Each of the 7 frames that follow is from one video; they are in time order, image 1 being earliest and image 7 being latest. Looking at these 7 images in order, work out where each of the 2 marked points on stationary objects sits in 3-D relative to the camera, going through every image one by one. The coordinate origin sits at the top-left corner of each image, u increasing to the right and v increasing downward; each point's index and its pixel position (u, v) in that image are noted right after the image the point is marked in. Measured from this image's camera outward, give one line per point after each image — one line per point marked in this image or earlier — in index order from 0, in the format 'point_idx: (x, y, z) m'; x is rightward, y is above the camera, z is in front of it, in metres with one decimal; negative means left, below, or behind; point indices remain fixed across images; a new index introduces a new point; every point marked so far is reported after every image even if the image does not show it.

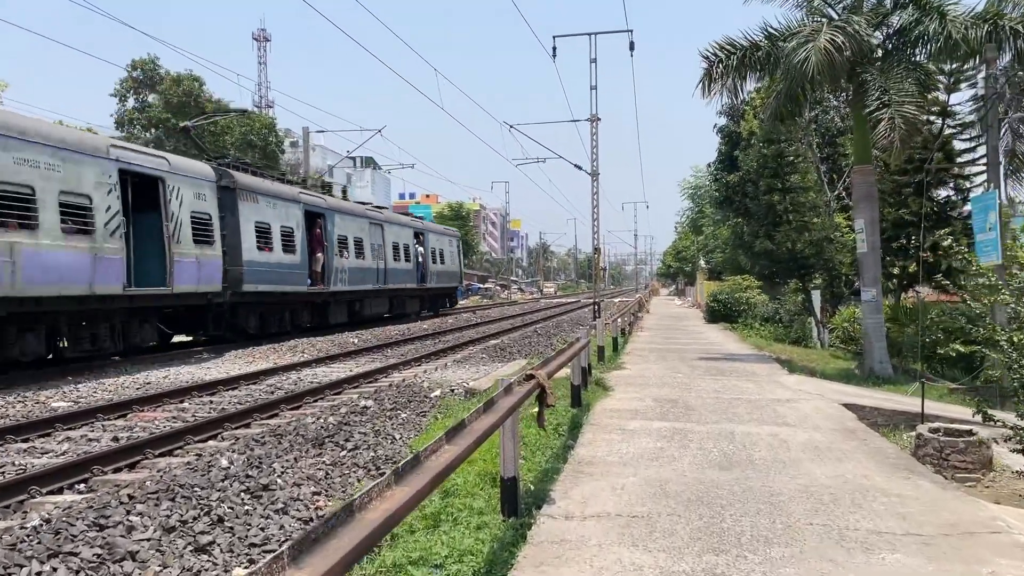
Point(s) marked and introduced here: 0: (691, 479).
0: (+1.2, -1.3, +5.5) m
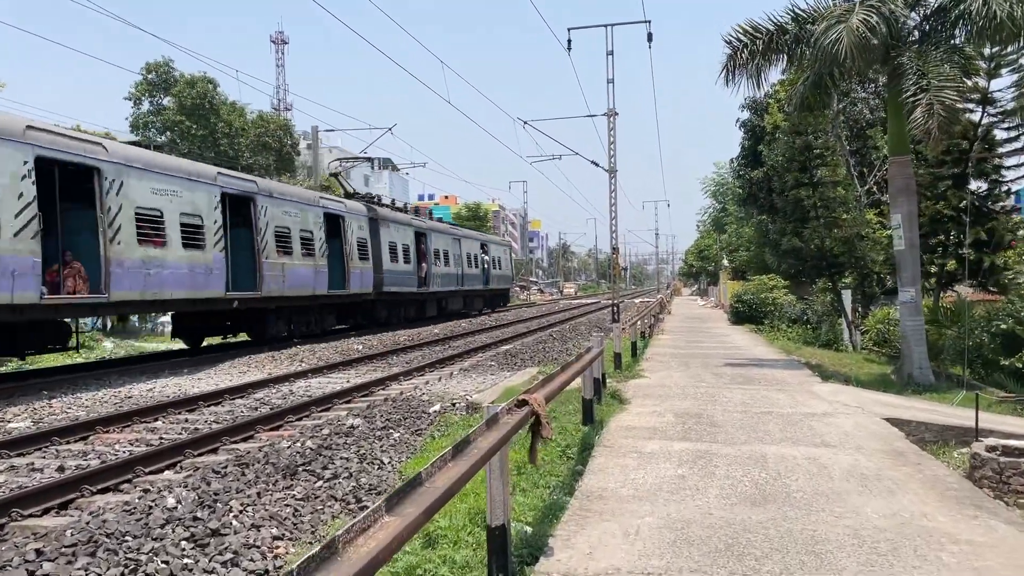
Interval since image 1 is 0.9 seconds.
0: (+1.2, -1.4, +4.6) m
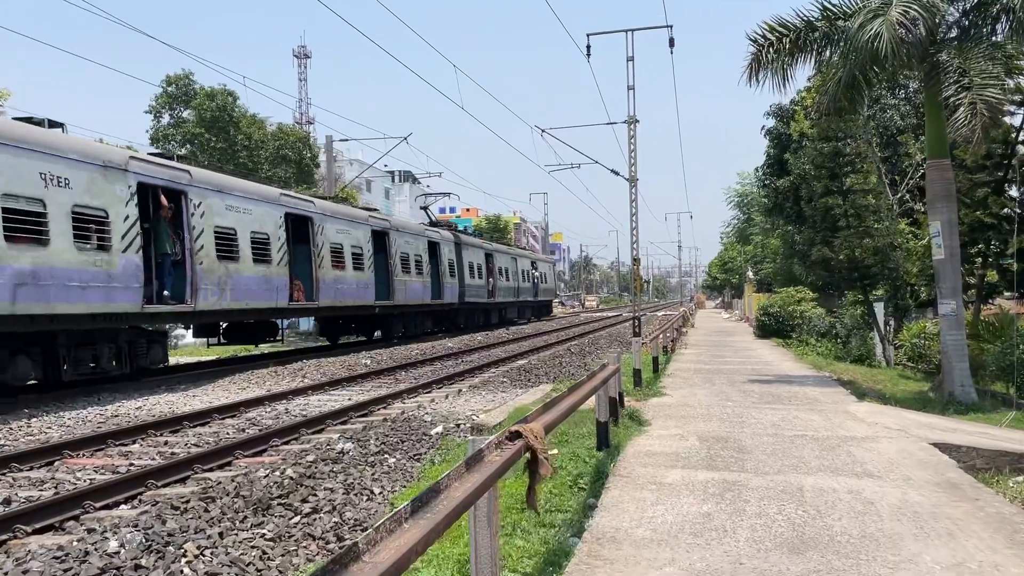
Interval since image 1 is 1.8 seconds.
0: (+1.2, -1.4, +3.9) m
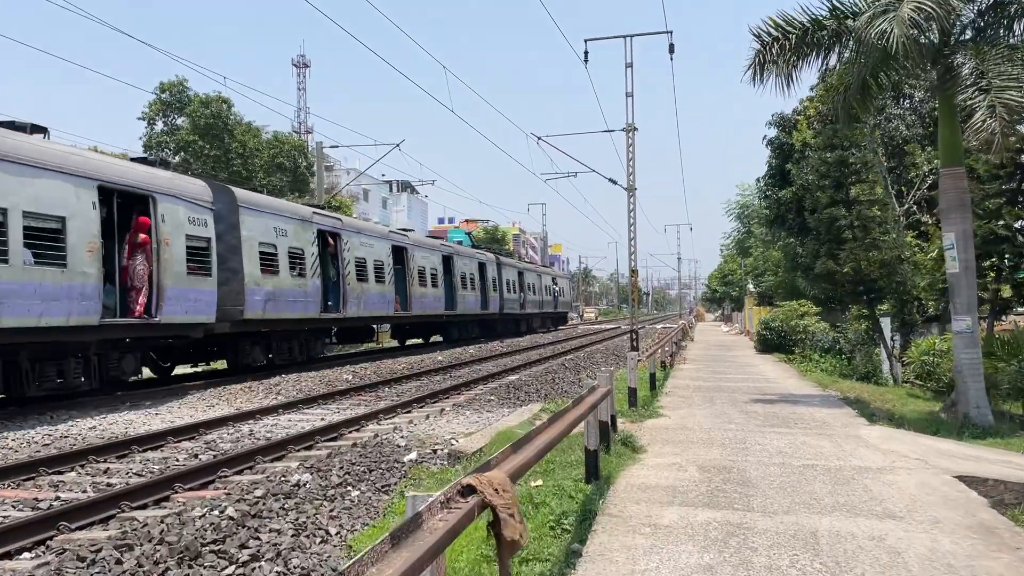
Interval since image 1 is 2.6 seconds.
0: (+1.0, -1.5, +3.2) m
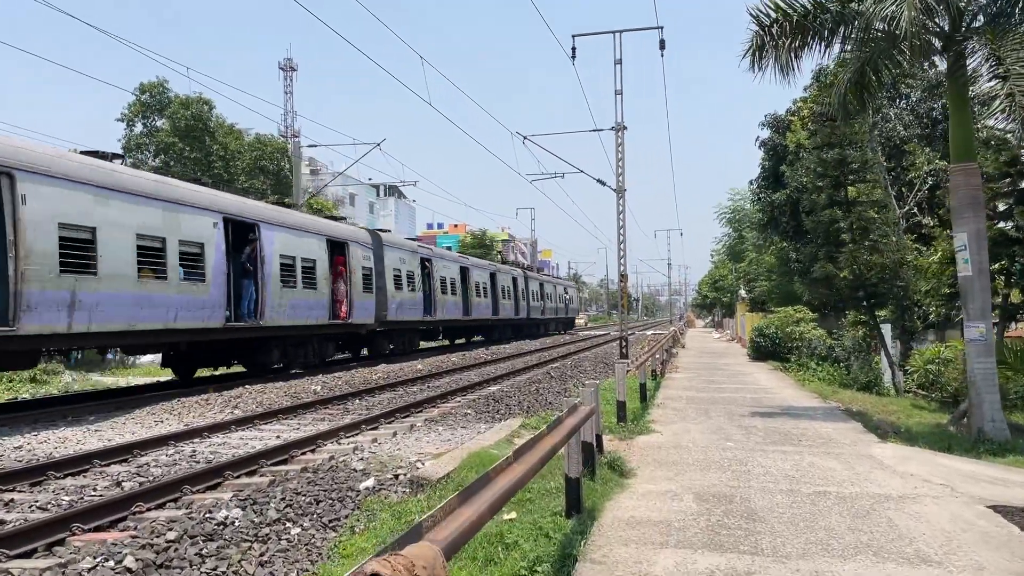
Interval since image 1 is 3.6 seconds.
0: (+0.8, -1.5, +2.4) m
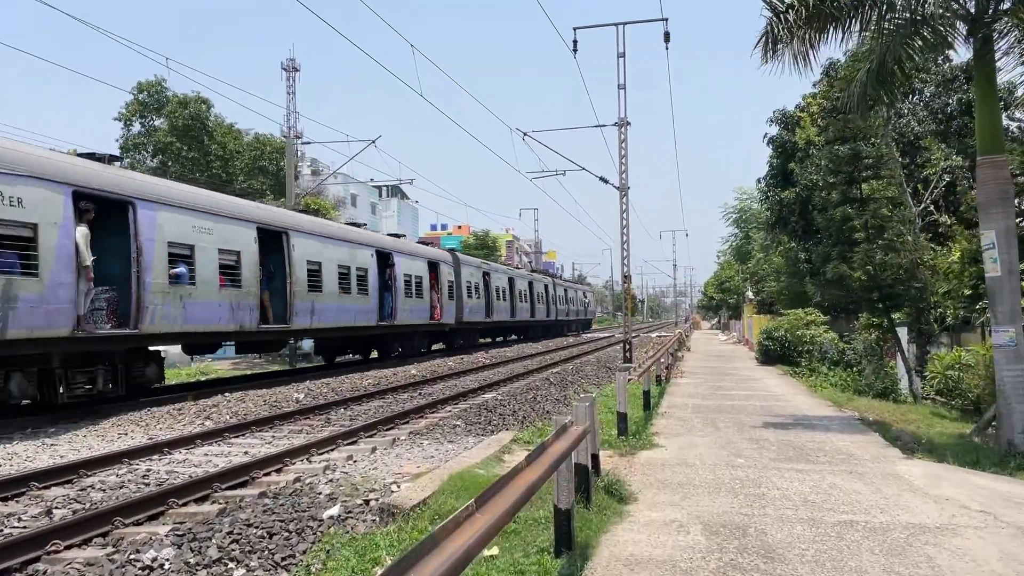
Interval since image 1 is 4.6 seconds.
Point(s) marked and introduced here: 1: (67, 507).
0: (+0.7, -1.5, +1.7) m
1: (-3.1, -1.5, +5.4) m
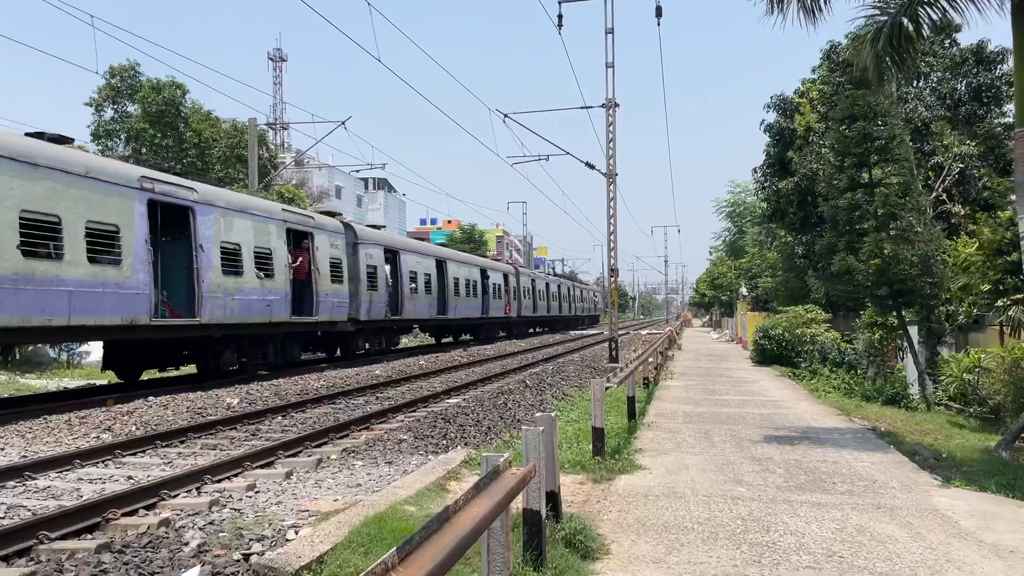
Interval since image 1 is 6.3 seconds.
0: (+0.4, -1.4, +0.2) m
1: (-3.4, -1.4, +4.0) m
